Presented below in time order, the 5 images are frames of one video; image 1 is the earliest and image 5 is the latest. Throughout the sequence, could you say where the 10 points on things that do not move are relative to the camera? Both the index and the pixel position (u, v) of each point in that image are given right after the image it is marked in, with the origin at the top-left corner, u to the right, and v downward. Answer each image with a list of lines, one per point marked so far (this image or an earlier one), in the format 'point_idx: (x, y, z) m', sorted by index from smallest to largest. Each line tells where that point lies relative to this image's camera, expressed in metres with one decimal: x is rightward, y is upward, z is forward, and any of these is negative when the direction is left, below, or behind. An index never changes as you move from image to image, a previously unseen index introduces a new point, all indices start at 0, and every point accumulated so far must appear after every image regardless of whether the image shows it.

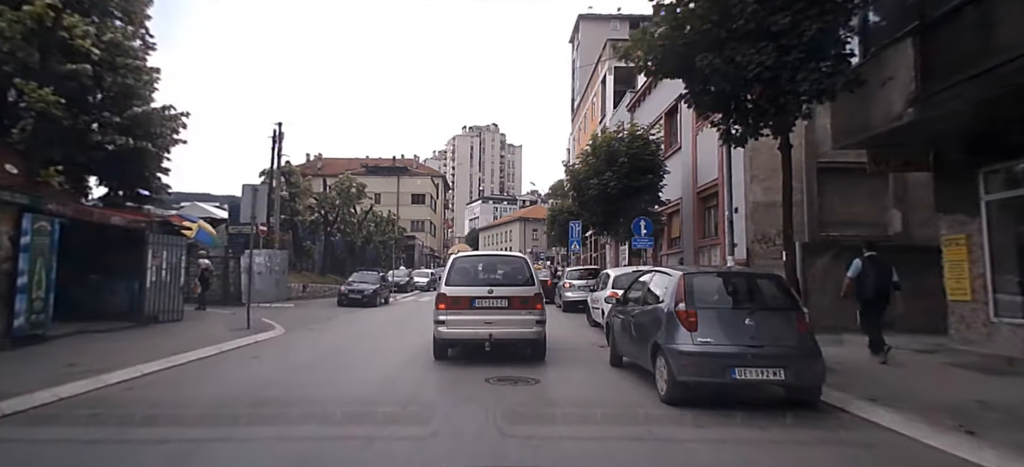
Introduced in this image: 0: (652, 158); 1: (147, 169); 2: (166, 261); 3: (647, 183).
0: (+6.0, +3.2, +18.8) m
1: (-14.3, +2.5, +17.2) m
2: (-12.5, -1.0, +15.8) m
3: (+5.7, +2.2, +18.6) m
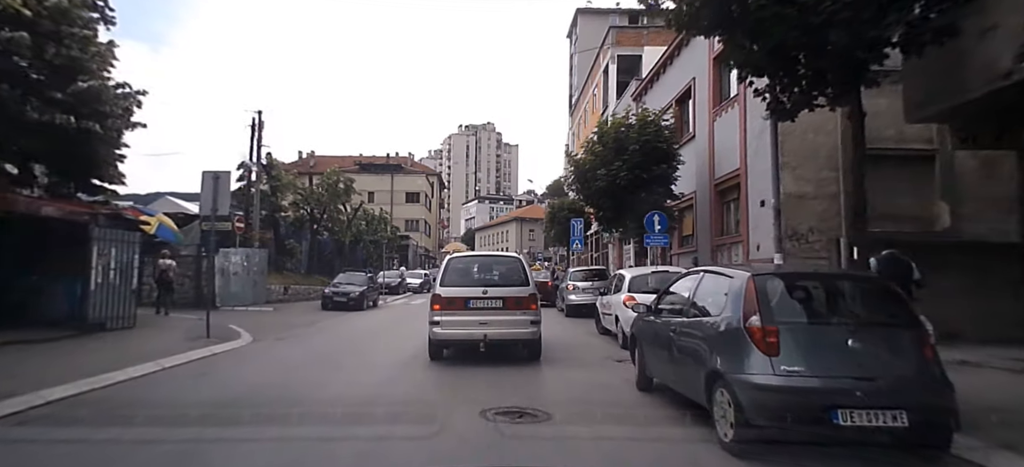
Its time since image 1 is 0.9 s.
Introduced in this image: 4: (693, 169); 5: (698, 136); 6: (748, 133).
0: (+6.0, +3.4, +17.0) m
1: (-14.4, +2.7, +15.2) m
2: (-12.5, -0.8, +13.9) m
3: (+5.7, +2.3, +16.8) m
4: (+8.0, +2.8, +19.0) m
5: (+7.9, +4.2, +18.7) m
6: (+8.1, +3.4, +15.0) m
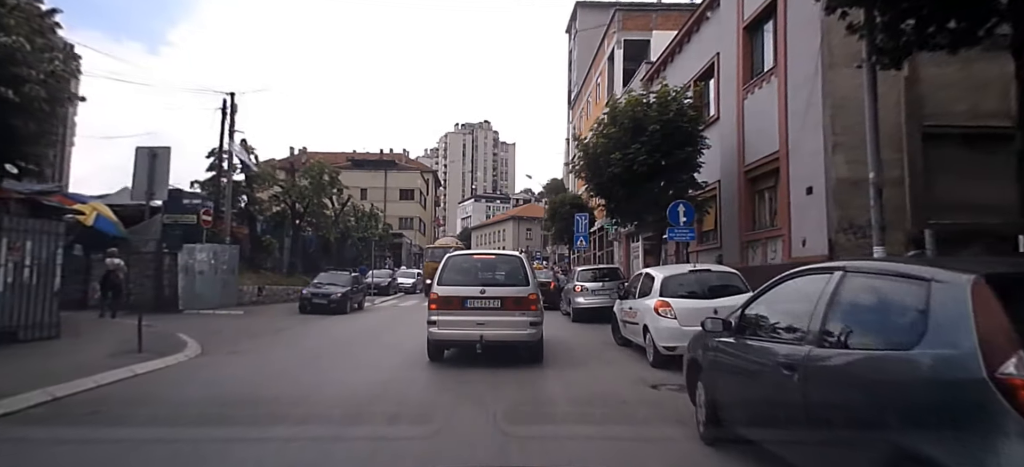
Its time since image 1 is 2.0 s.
0: (+6.0, +3.6, +14.7) m
1: (-14.3, +3.0, +12.8) m
2: (-12.5, -0.6, +11.4) m
3: (+5.7, +2.5, +14.6) m
4: (+8.0, +3.0, +16.8) m
5: (+7.9, +4.4, +16.4) m
6: (+8.1, +3.6, +12.8) m
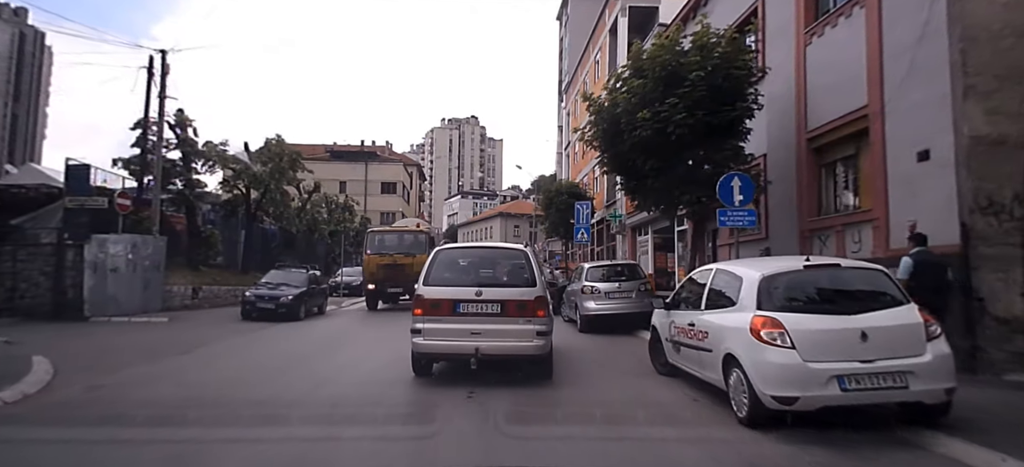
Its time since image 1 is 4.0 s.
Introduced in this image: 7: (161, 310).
0: (+5.8, +3.9, +11.2) m
1: (-14.4, +3.4, +8.7) m
2: (-12.5, -0.1, +7.4) m
3: (+5.5, +2.9, +11.0) m
4: (+7.7, +3.4, +13.3) m
5: (+7.7, +4.8, +13.0) m
6: (+8.0, +4.0, +9.3) m
7: (-14.8, -3.2, +18.7) m
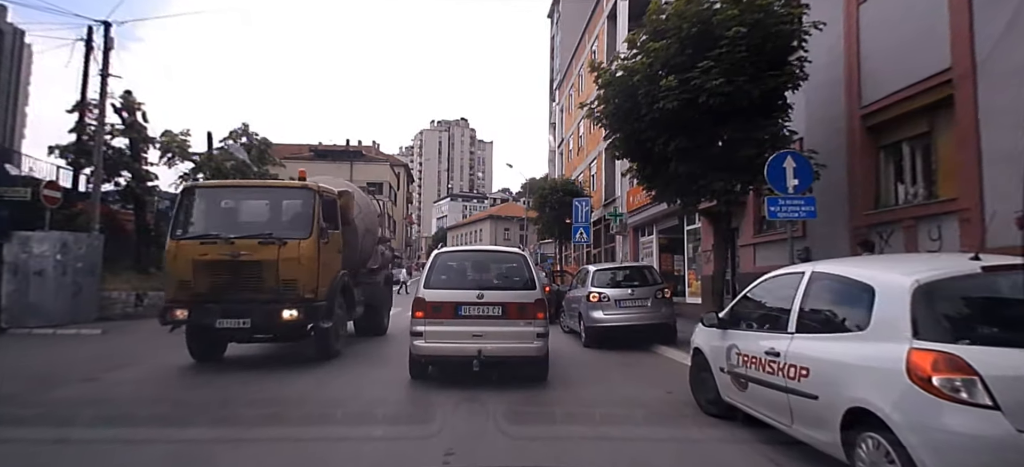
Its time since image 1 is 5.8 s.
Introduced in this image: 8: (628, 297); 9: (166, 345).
0: (+5.7, +4.0, +9.2) m
1: (-14.5, +3.5, +6.3) m
2: (-12.6, 0.0, +5.0) m
3: (+5.4, +3.0, +9.1) m
4: (+7.6, +3.5, +11.4) m
5: (+7.6, +4.8, +11.1) m
6: (+7.9, +4.1, +7.4) m
7: (-15.1, -3.1, +16.2) m
8: (+3.1, -1.7, +12.0) m
9: (-10.8, -3.5, +13.3) m
